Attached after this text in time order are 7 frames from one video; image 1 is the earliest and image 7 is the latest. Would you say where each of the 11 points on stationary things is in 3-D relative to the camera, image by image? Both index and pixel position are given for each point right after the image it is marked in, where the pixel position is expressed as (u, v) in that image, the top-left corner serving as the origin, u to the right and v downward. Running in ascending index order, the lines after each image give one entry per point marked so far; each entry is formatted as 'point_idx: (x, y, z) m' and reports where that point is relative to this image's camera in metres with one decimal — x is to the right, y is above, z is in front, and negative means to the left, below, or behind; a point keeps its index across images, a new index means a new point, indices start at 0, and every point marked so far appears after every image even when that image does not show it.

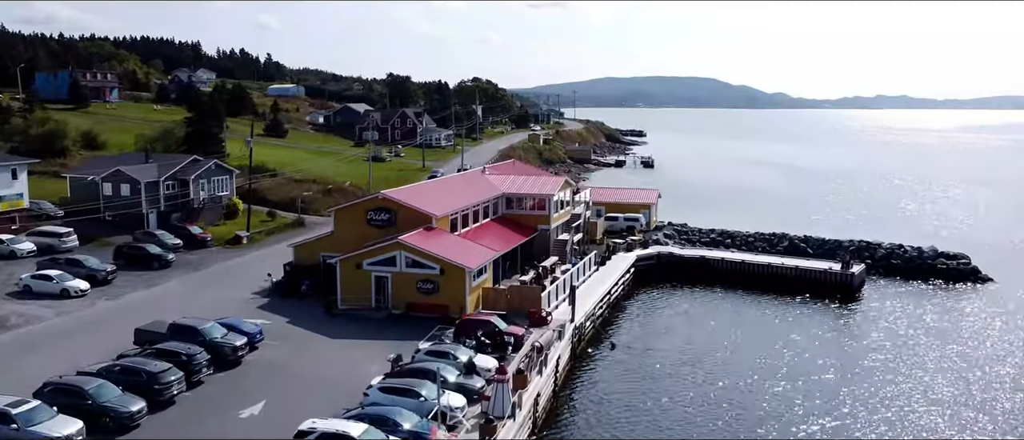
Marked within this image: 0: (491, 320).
0: (-0.6, -2.9, +19.1) m
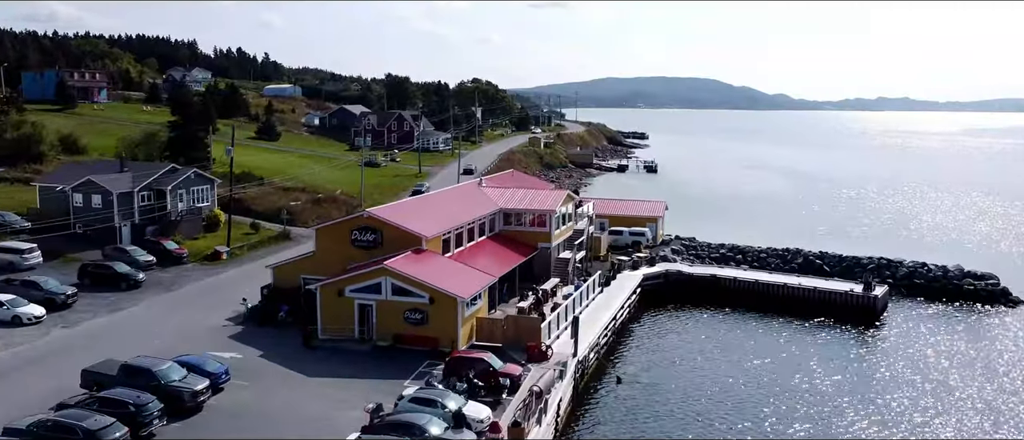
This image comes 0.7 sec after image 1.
0: (-0.7, -3.6, +17.1) m
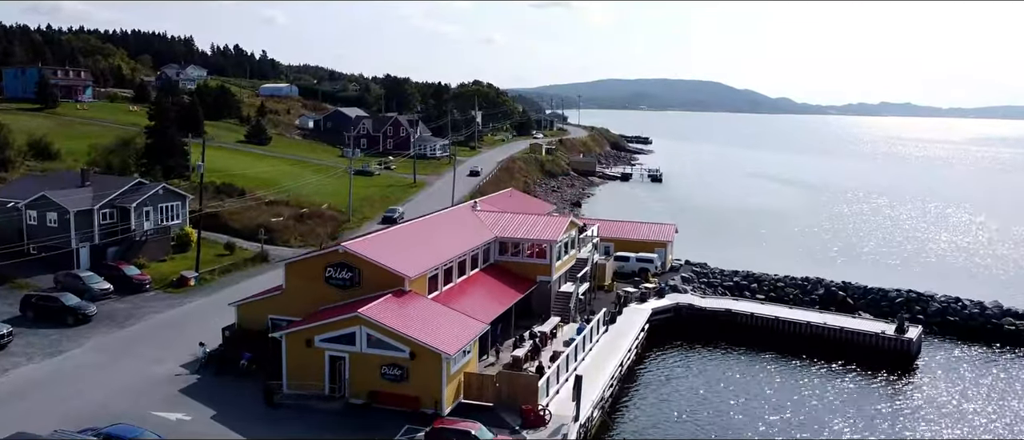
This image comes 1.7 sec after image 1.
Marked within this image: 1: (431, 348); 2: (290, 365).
0: (-0.9, -4.7, +14.5) m
1: (-2.0, -3.2, +16.4) m
2: (-6.0, -3.9, +17.4) m
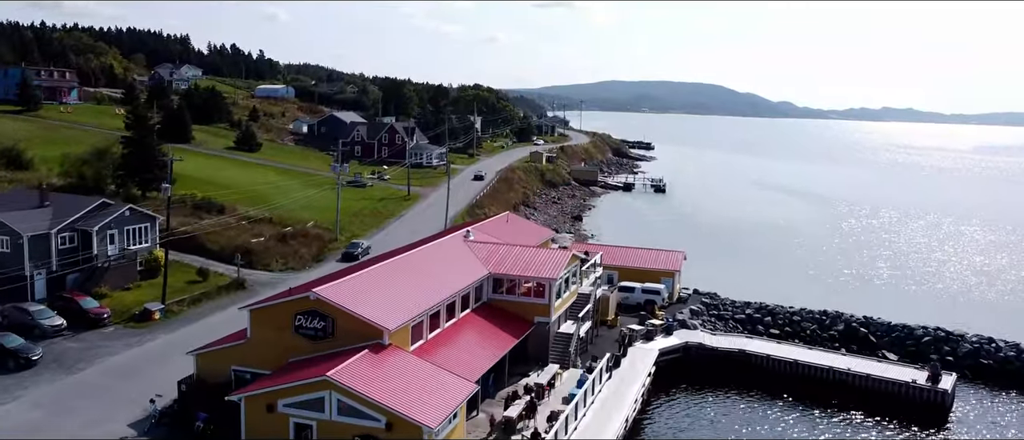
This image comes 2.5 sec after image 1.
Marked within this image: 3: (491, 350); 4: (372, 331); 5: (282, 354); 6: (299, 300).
0: (-1.1, -5.8, +12.3) m
1: (-2.2, -4.3, +14.1) m
2: (-6.2, -5.0, +15.2) m
3: (-0.6, -3.8, +19.0) m
4: (-3.5, -2.8, +16.4) m
5: (-6.0, -3.5, +17.0) m
6: (-5.5, -2.0, +16.8) m
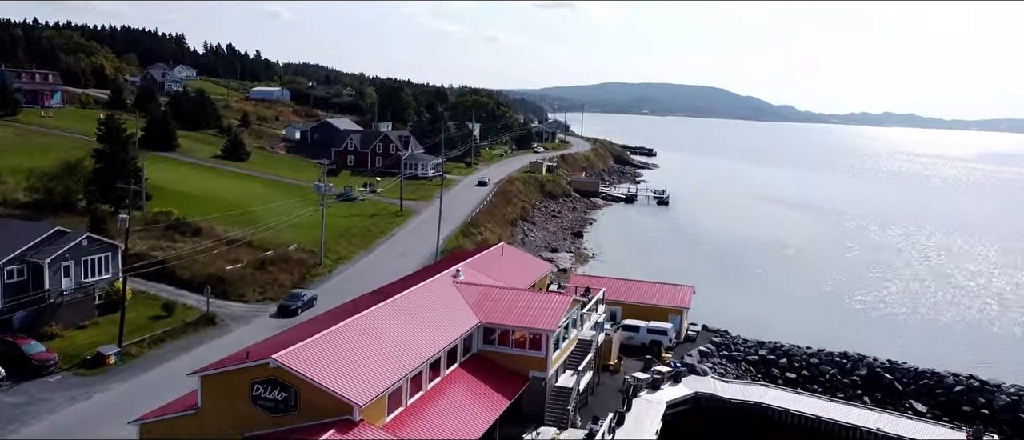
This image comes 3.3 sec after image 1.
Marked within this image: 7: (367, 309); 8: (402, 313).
0: (-1.3, -7.1, +10.0) m
1: (-2.5, -5.6, +11.9) m
2: (-6.4, -6.2, +12.9) m
3: (-0.8, -5.0, +16.7) m
4: (-3.7, -4.0, +14.1) m
5: (-6.2, -4.7, +14.7) m
6: (-5.7, -3.2, +14.5) m
7: (-4.1, -2.5, +18.0) m
8: (-3.1, -2.6, +18.4) m
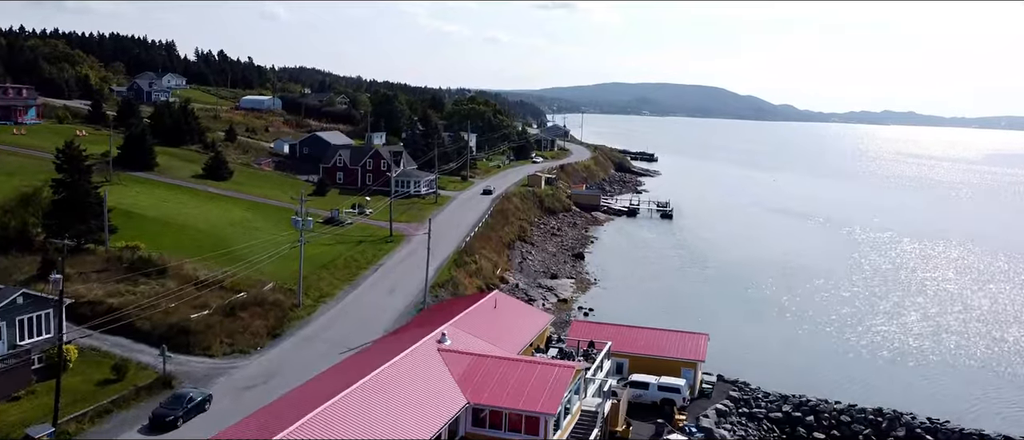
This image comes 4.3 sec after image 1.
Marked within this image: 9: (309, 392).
0: (-1.5, -8.7, +7.2) m
1: (-2.6, -7.2, +9.1) m
2: (-6.6, -7.8, +10.1) m
3: (-1.0, -6.7, +13.9) m
4: (-3.9, -5.6, +11.3) m
5: (-6.4, -6.3, +11.9) m
6: (-5.9, -4.9, +11.7) m
7: (-4.3, -4.1, +15.2) m
8: (-3.3, -4.2, +15.6) m
9: (-5.8, -4.5, +16.0) m
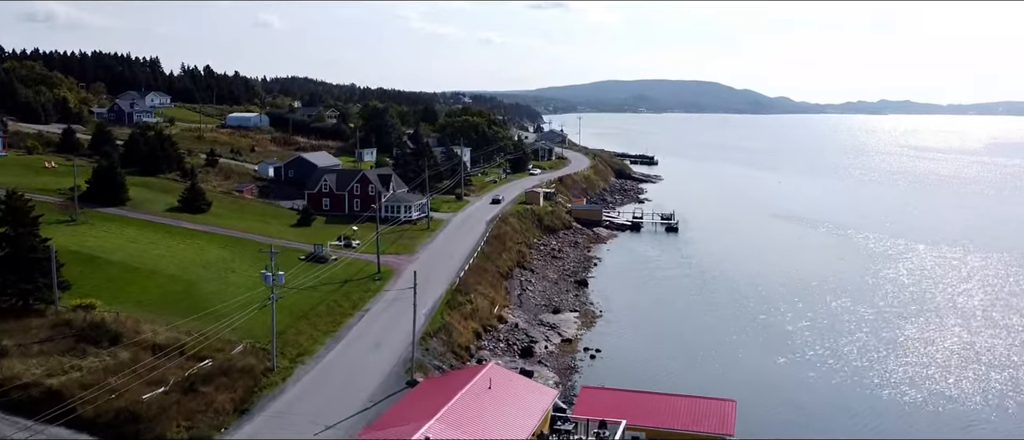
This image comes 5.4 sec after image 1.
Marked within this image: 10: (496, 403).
0: (-1.4, -10.7, +4.0) m
1: (-2.5, -9.2, +5.8) m
2: (-6.5, -9.9, +6.8) m
3: (-1.0, -8.6, +10.6) m
4: (-3.9, -7.7, +8.0) m
5: (-6.3, -8.4, +8.7) m
6: (-5.9, -7.0, +8.4) m
7: (-4.3, -6.1, +12.0) m
8: (-3.3, -6.3, +12.3) m
9: (-5.8, -6.6, +12.8) m
10: (-0.3, -5.0, +18.8) m
